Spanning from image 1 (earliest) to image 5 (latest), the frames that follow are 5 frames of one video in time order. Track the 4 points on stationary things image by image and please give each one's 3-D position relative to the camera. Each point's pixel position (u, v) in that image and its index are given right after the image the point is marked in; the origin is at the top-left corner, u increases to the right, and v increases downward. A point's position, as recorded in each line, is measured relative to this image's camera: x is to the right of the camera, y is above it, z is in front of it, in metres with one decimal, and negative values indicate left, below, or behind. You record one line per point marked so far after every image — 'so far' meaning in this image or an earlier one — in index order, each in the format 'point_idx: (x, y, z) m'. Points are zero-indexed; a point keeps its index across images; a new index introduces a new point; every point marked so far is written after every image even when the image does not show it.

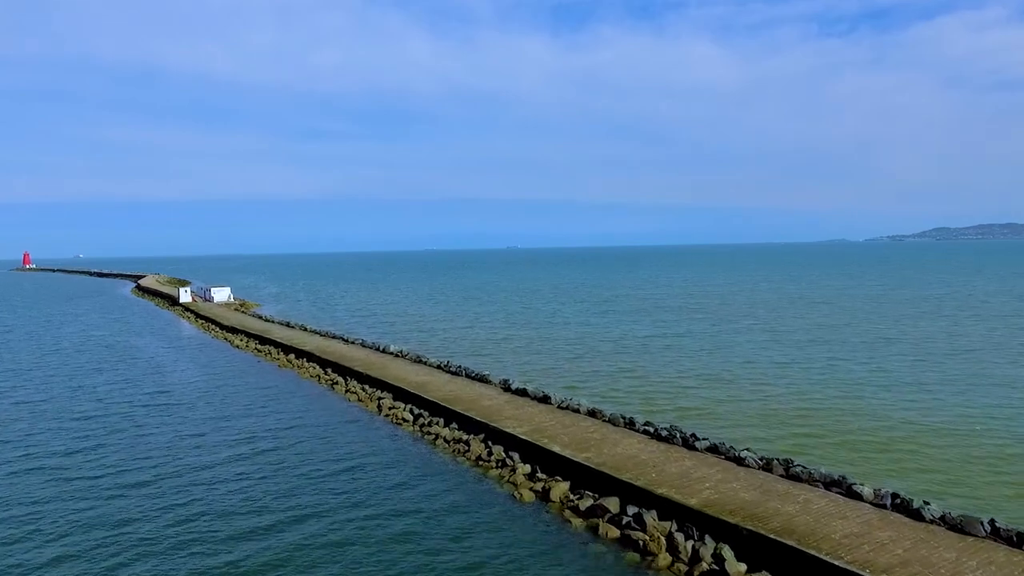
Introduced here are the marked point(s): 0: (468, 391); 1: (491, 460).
0: (-0.9, -2.1, +19.5) m
1: (-0.4, -2.8, +14.8) m
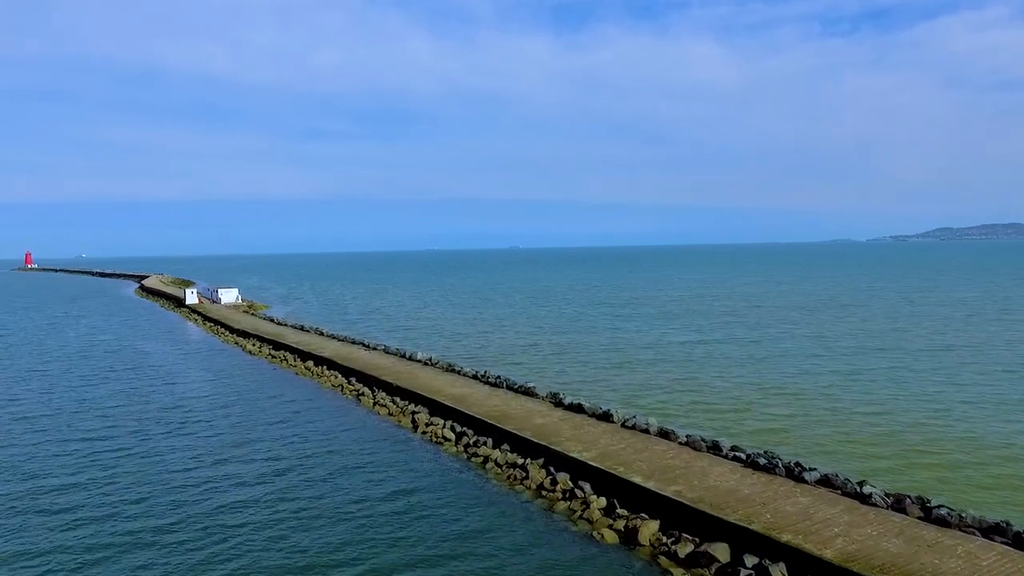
0: (0.0, -2.2, +17.6) m
1: (+0.6, -2.8, +13.0) m
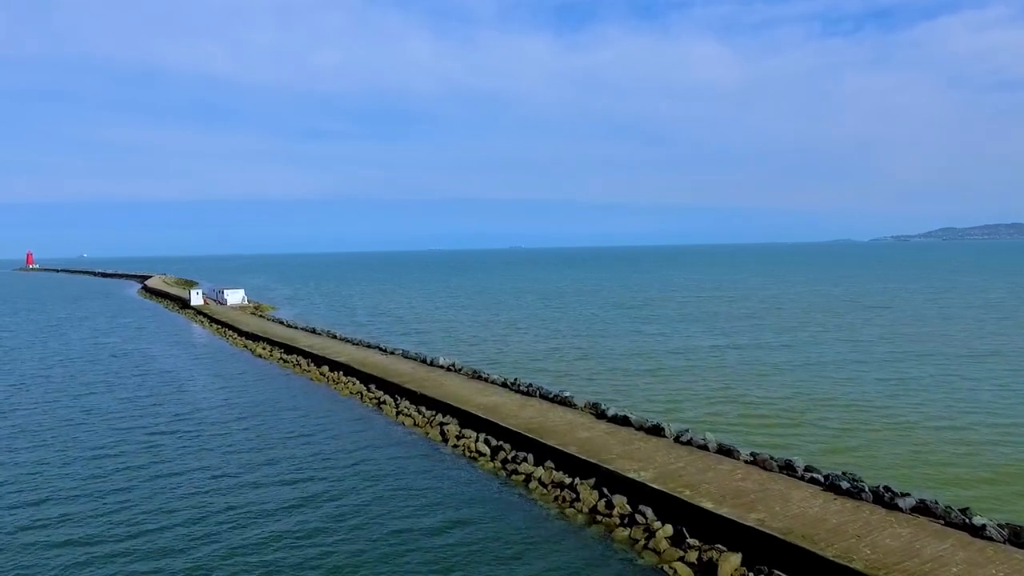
0: (+0.7, -2.3, +16.5) m
1: (+1.3, -2.9, +11.8) m
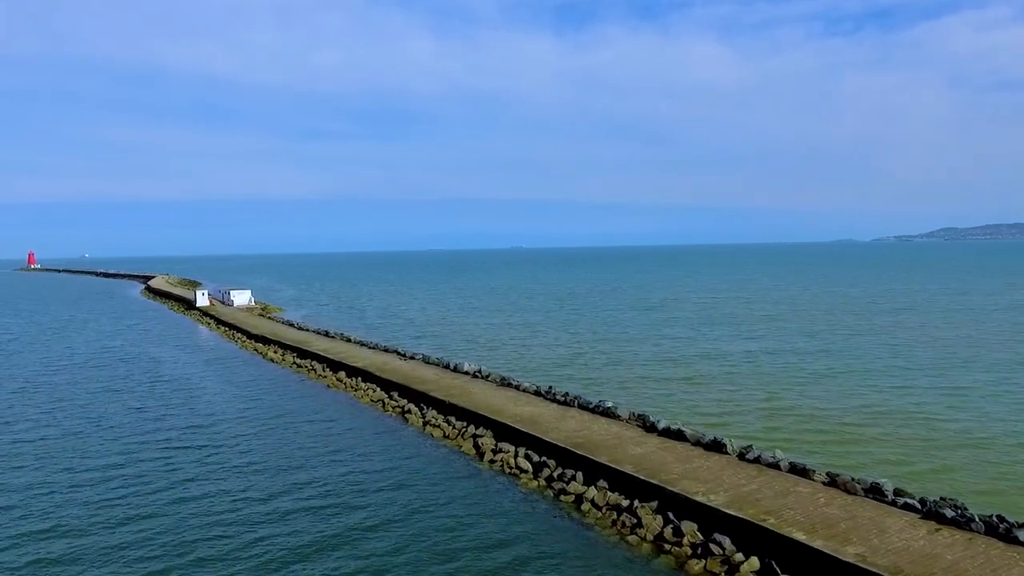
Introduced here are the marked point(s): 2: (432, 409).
0: (+1.4, -2.3, +15.3) m
1: (+2.0, -2.9, +10.6) m
2: (-1.6, -2.5, +19.0) m
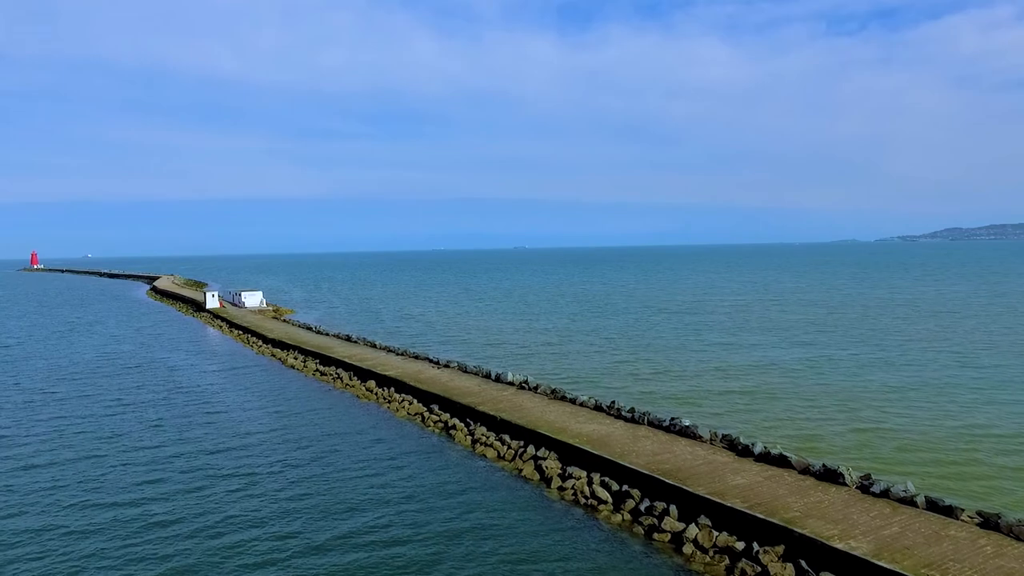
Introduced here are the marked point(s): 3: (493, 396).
0: (+2.4, -2.4, +13.5) m
1: (+3.0, -3.0, +8.8) m
2: (-0.6, -2.5, +17.2) m
3: (-0.4, -2.2, +19.0) m
